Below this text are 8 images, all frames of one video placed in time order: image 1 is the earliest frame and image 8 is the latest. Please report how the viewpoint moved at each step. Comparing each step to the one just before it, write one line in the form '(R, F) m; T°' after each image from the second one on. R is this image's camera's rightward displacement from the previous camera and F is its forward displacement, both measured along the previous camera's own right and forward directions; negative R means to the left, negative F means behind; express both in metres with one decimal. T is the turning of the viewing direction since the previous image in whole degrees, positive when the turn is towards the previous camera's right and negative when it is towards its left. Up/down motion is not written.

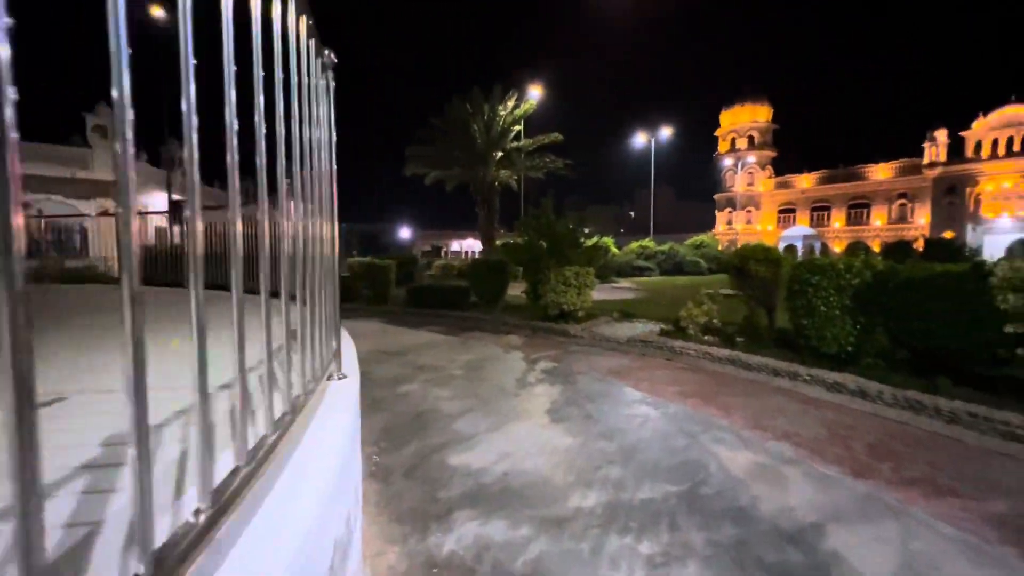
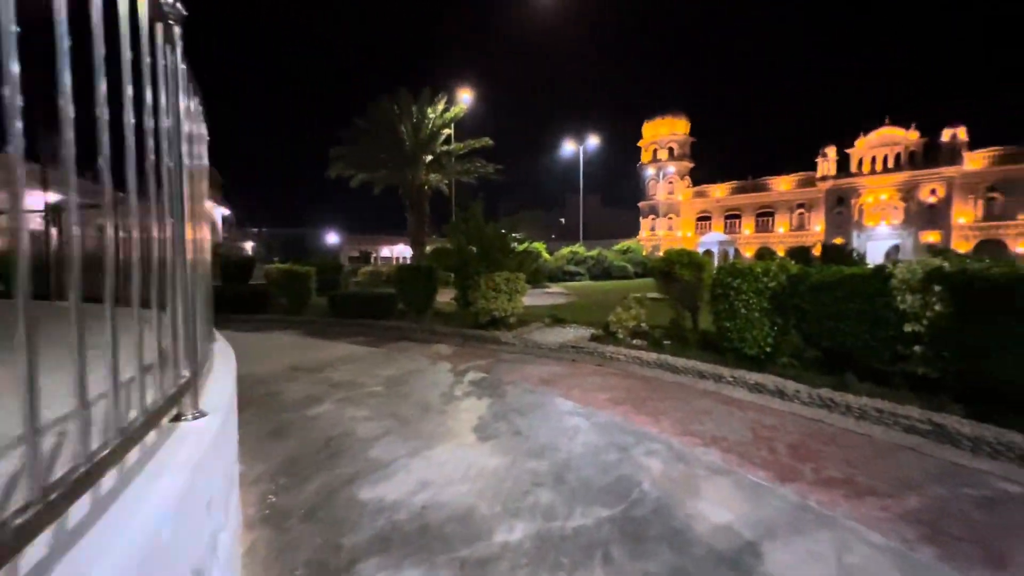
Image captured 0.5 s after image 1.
(+0.2, +0.5) m; +8°
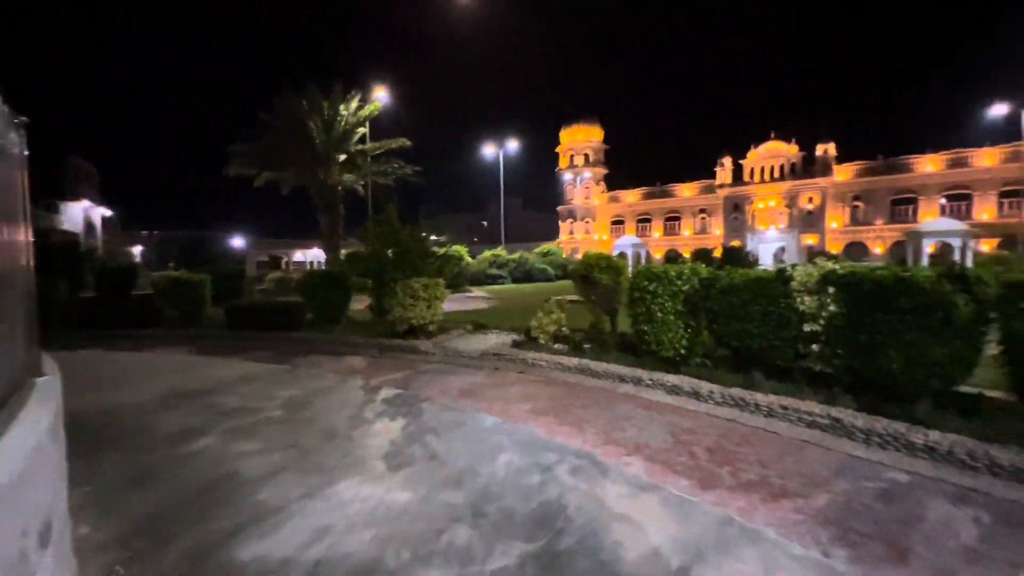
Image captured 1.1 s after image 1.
(+0.1, +0.5) m; +9°
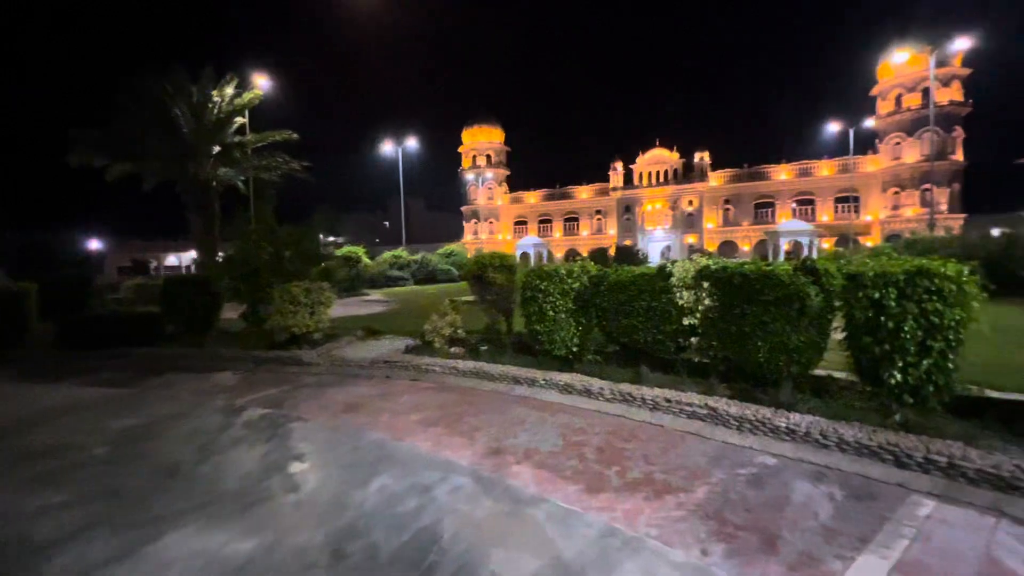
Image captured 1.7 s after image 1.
(+0.4, +0.5) m; +11°
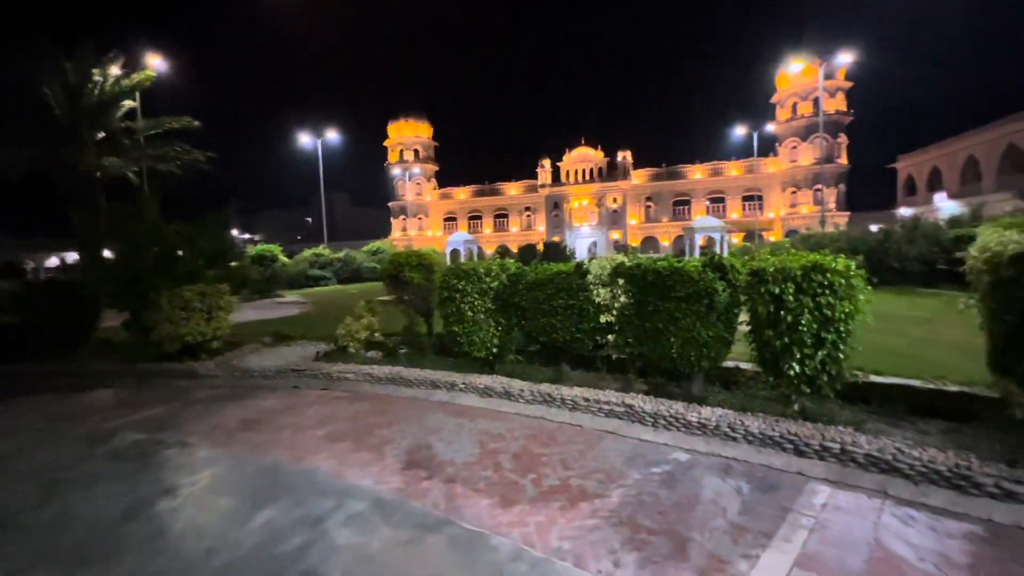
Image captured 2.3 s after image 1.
(+0.3, +0.4) m; +8°
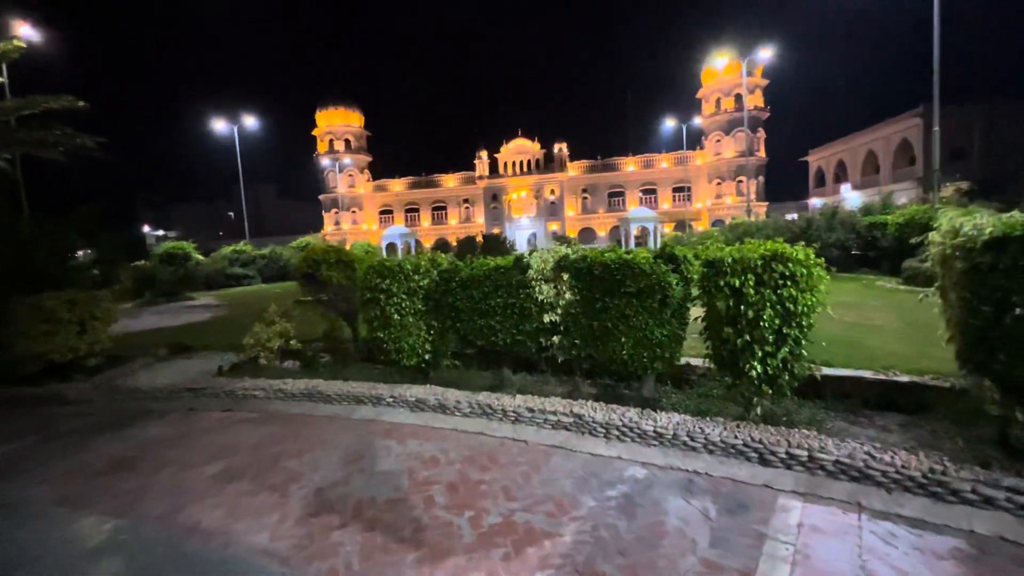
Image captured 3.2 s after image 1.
(+0.1, +1.0) m; +7°
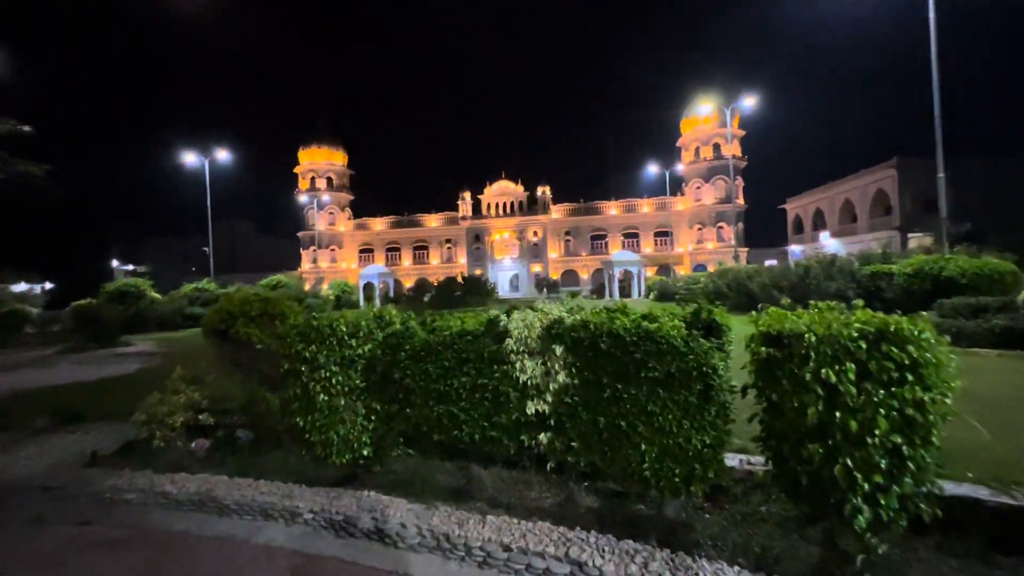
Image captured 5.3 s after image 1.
(+0.1, +2.0) m; +2°
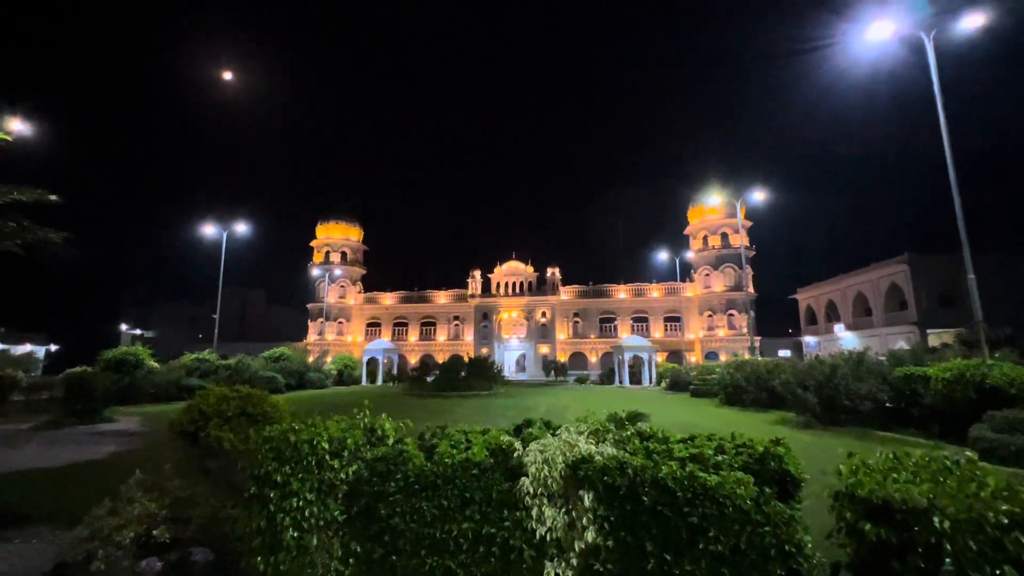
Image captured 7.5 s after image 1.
(-0.1, +0.8) m; -1°
